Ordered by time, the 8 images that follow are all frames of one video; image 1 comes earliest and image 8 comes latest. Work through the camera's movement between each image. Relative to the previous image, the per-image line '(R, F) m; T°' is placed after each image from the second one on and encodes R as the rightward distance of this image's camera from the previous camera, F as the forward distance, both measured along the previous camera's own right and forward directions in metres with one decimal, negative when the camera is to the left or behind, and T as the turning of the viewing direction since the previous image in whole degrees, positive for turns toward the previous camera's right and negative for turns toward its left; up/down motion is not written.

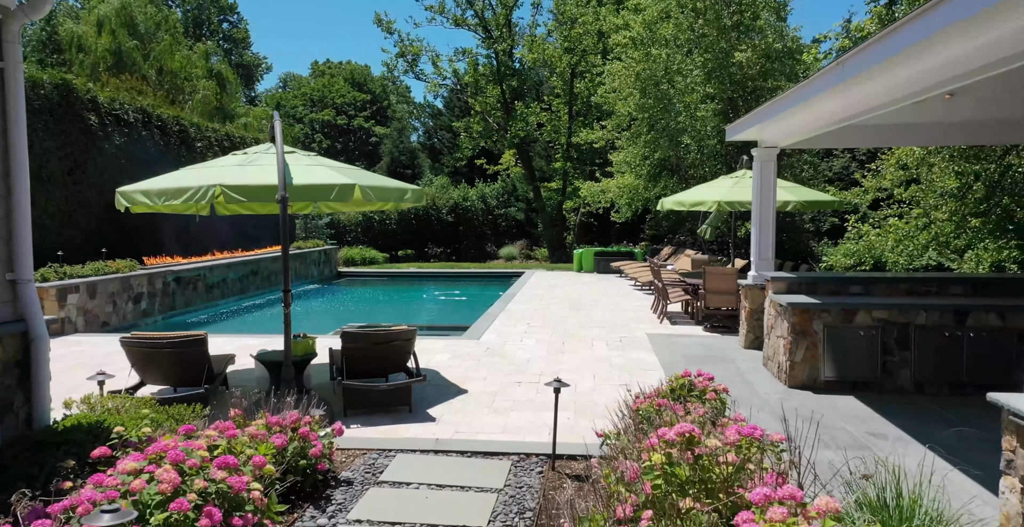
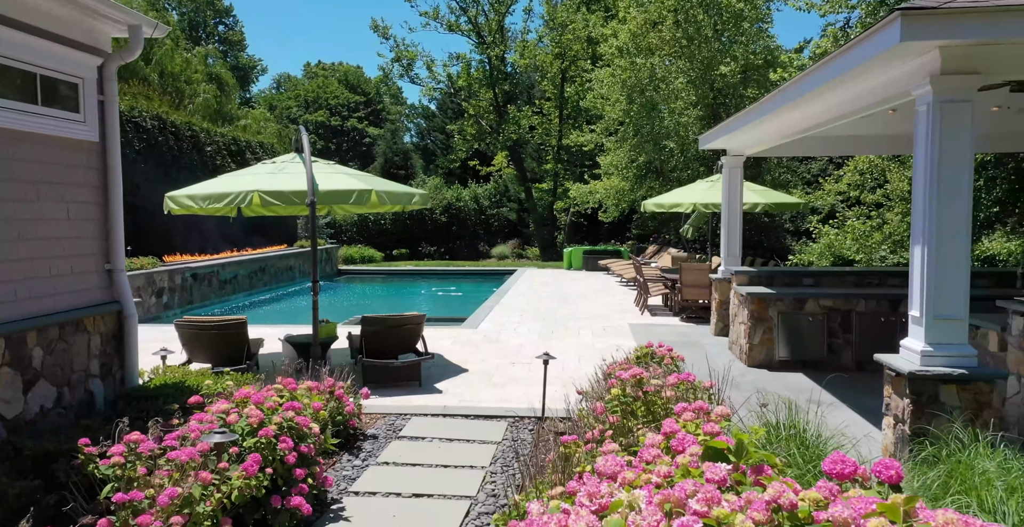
(0.0, -0.9) m; +1°
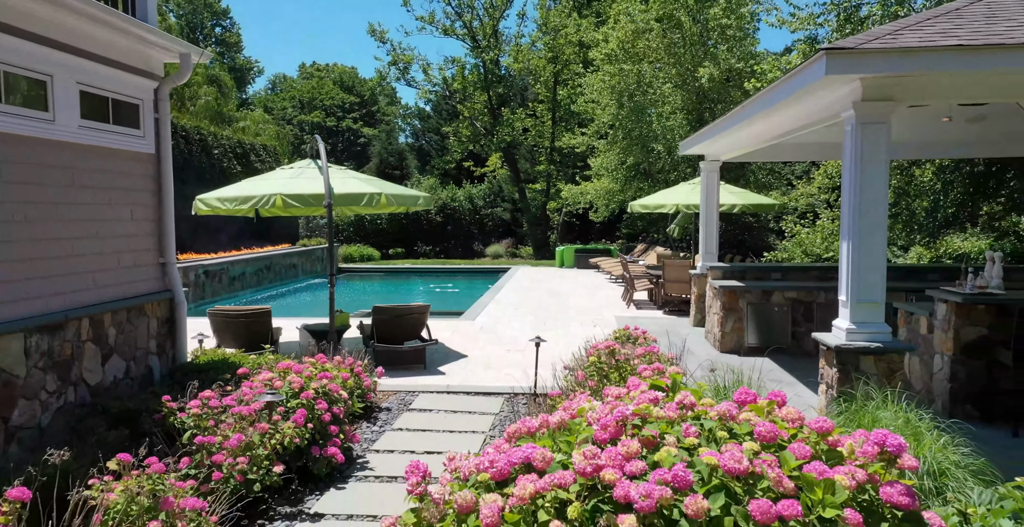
(0.0, -0.8) m; +1°
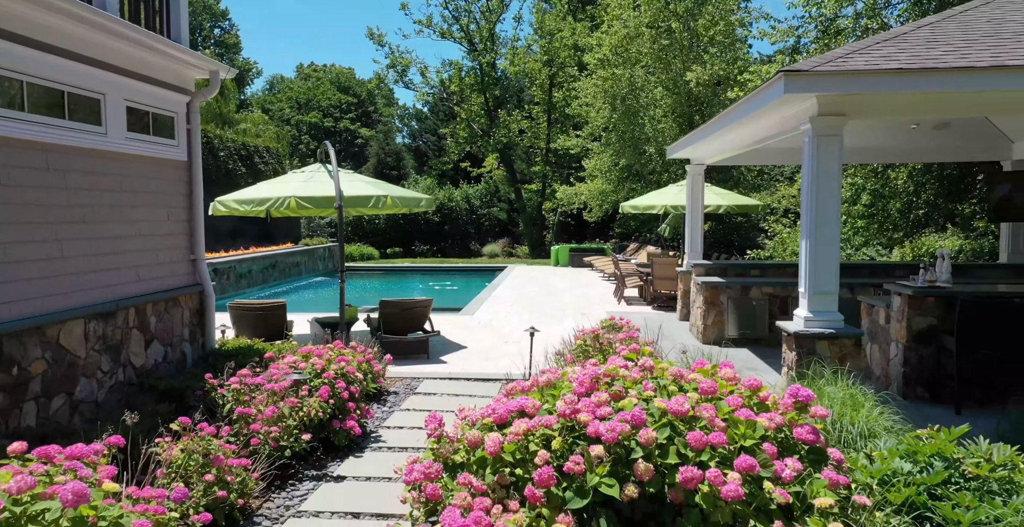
(0.0, -0.6) m; 0°
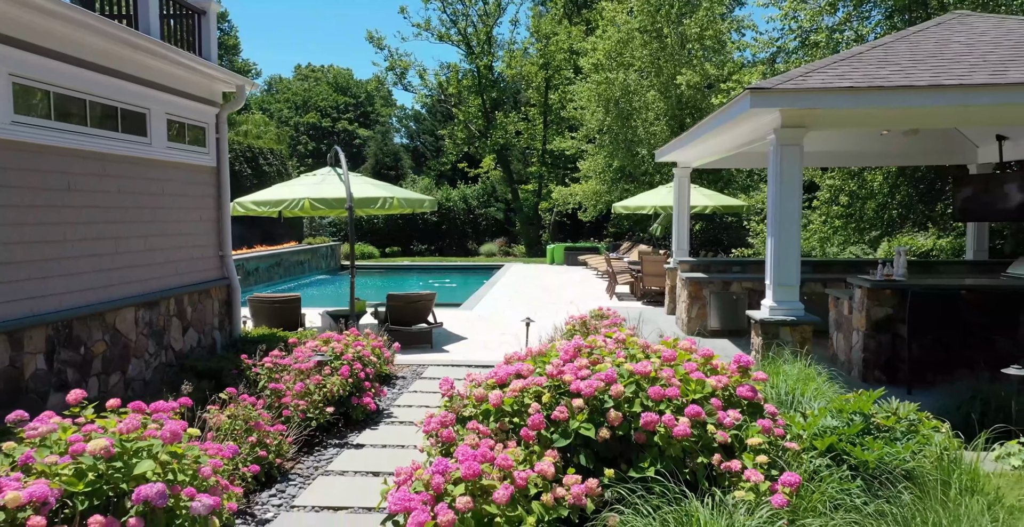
(0.0, -0.6) m; 0°
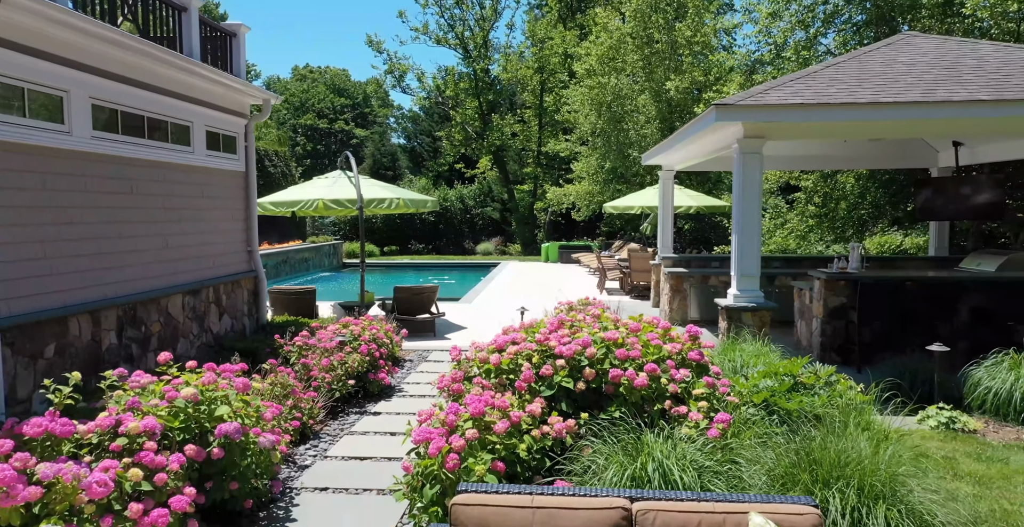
(0.0, -0.8) m; 0°
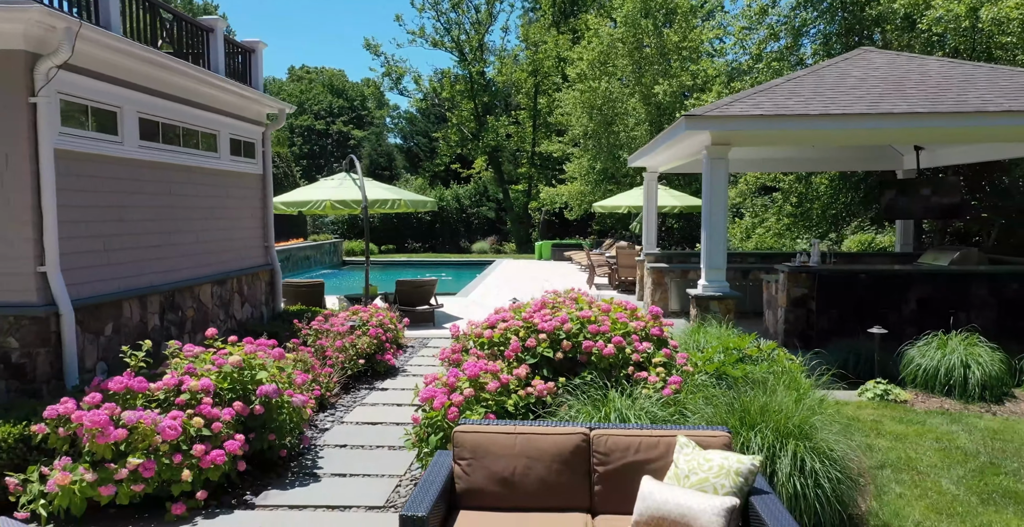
(0.0, -0.8) m; 0°
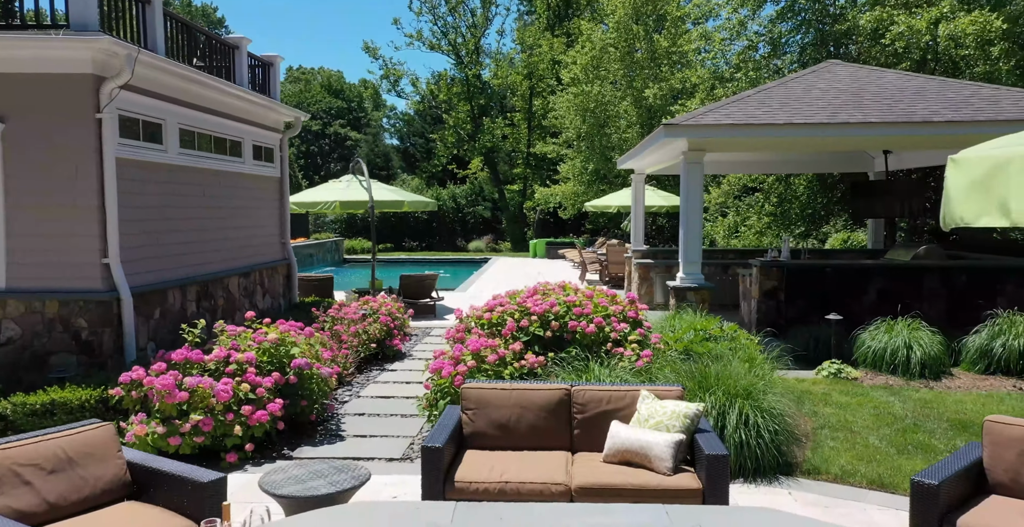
(0.0, -0.8) m; 0°
